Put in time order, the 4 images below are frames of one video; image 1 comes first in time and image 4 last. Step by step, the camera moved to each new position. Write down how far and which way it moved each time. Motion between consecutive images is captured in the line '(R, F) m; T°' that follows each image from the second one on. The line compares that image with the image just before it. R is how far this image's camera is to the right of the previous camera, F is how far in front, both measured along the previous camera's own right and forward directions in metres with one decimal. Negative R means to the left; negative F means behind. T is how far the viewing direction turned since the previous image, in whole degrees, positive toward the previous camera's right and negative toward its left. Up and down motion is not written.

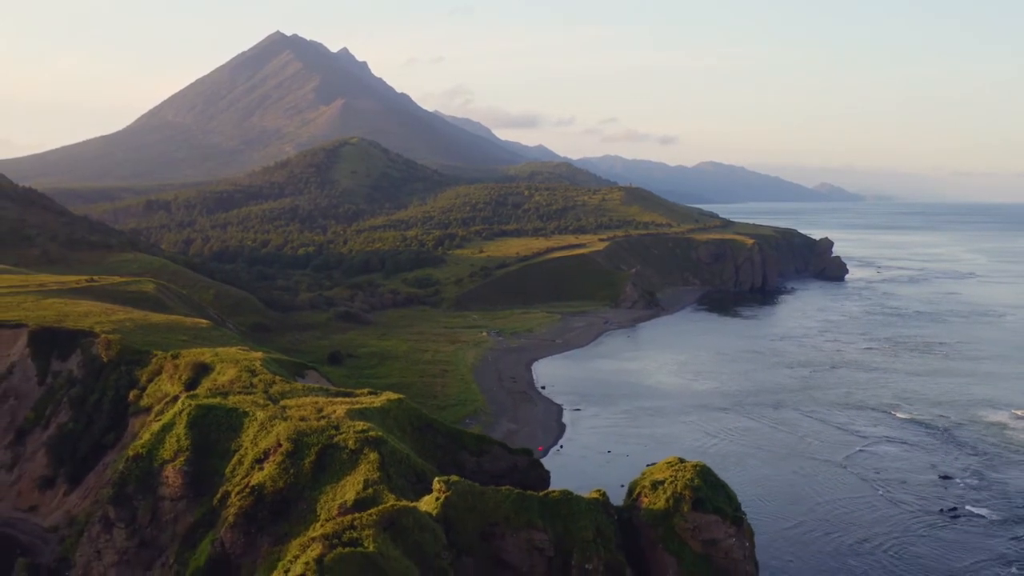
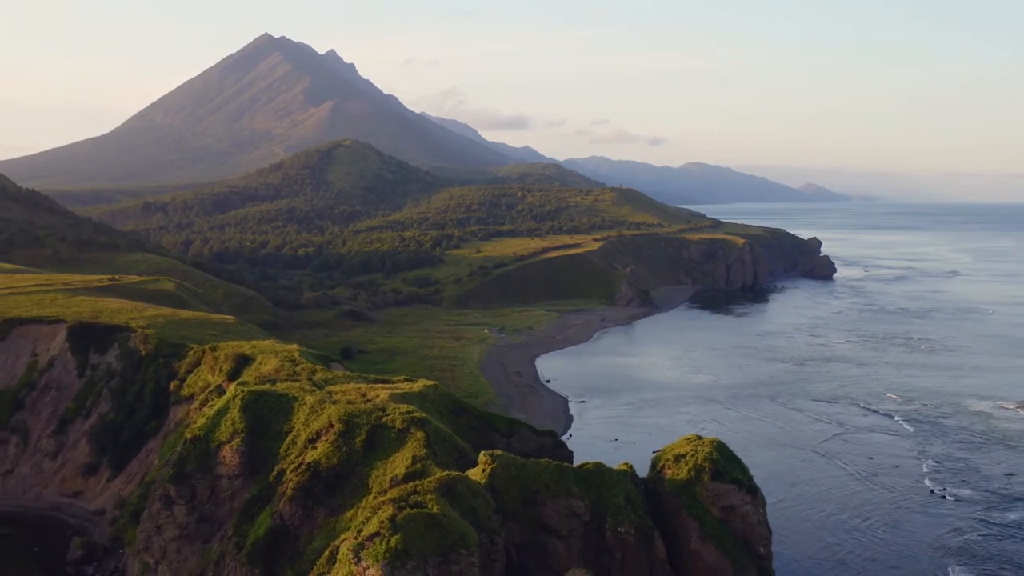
(-1.5, -2.3) m; +1°
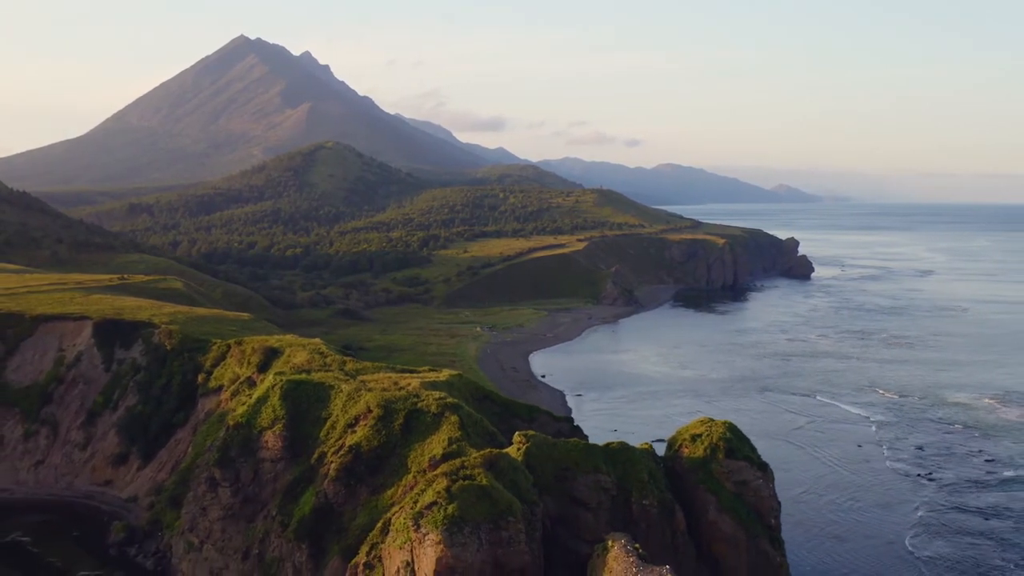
(-1.8, -2.2) m; +2°
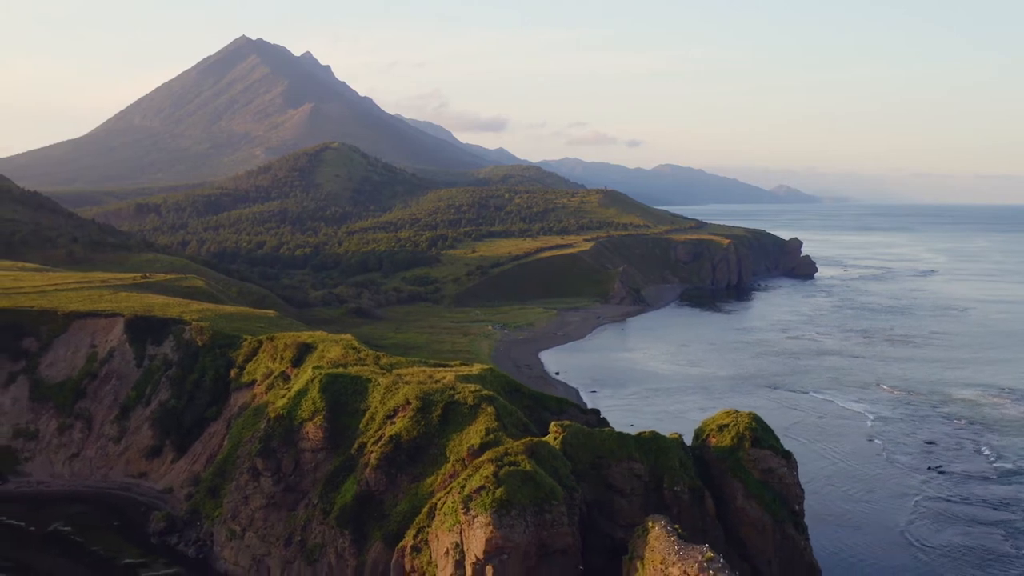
(-1.3, -1.1) m; 0°
